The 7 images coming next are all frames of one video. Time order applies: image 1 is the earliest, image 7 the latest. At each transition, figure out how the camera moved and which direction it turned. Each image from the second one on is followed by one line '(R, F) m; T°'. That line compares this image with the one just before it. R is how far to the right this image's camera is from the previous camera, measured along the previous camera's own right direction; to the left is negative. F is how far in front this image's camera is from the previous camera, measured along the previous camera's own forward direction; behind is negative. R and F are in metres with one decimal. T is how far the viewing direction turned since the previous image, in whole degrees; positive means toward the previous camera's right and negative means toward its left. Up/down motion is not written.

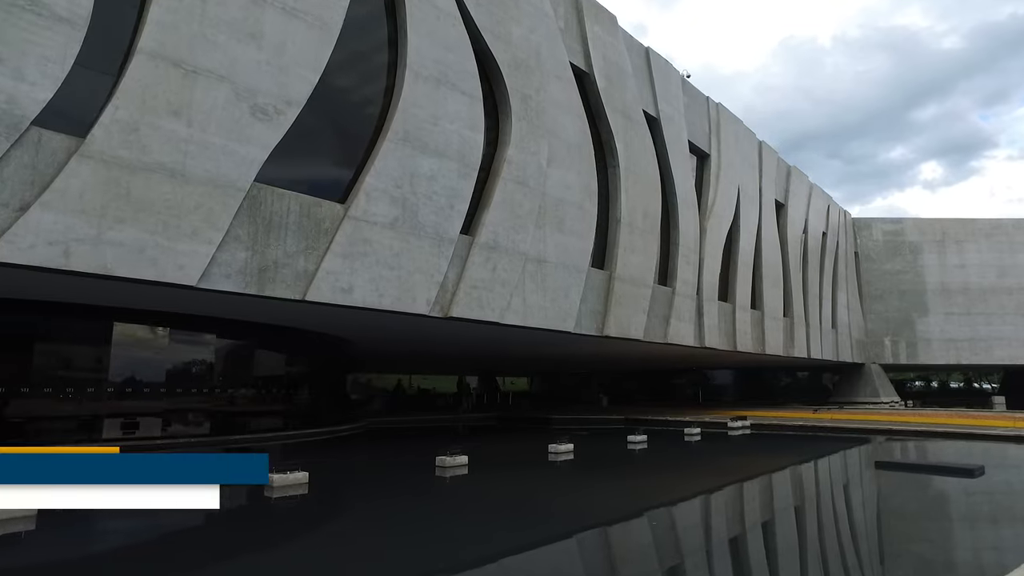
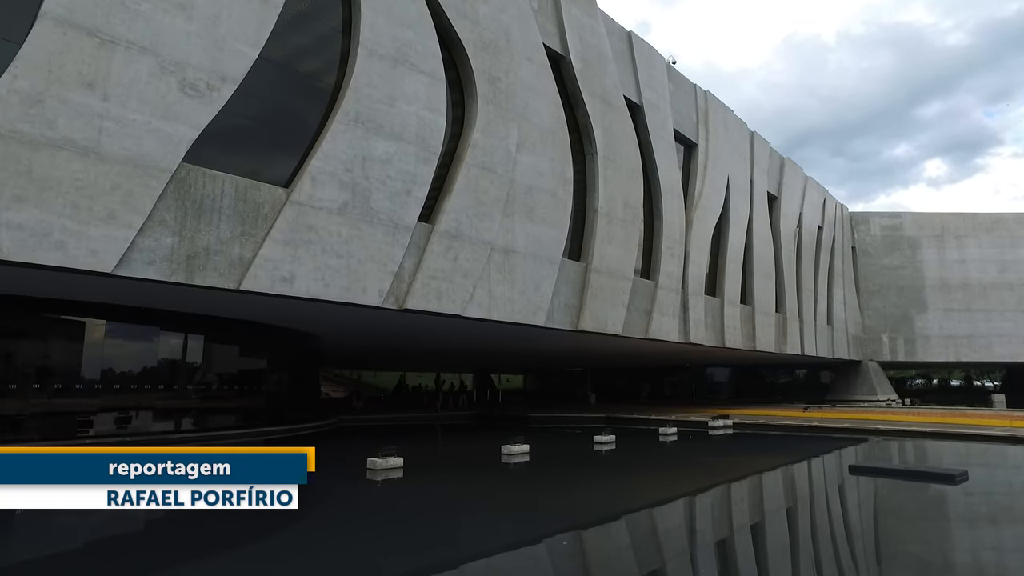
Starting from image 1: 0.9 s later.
(+0.7, +0.6) m; 0°
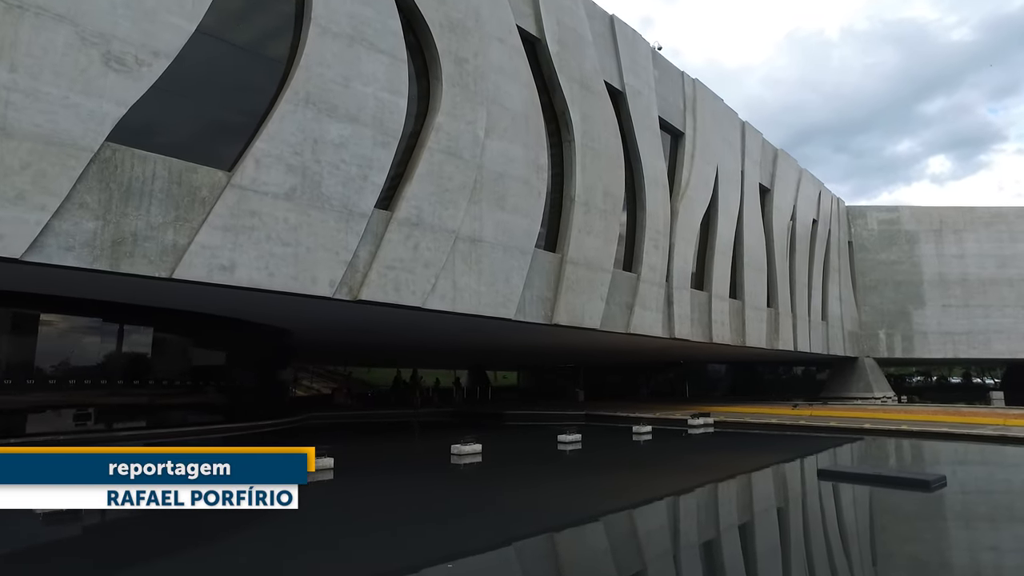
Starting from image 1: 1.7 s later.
(+0.6, +0.5) m; 0°
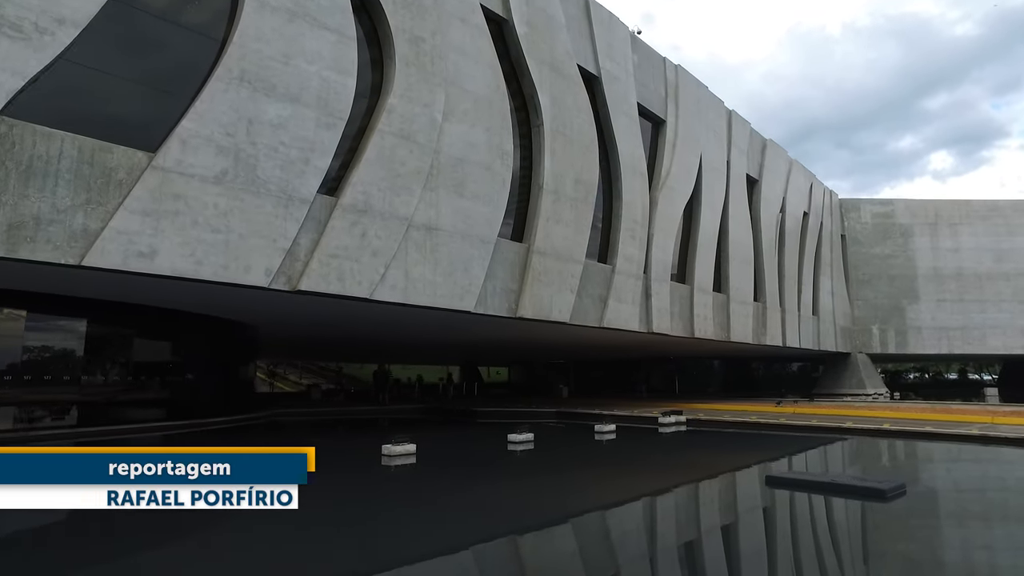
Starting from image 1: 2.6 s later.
(+0.7, +0.6) m; 0°
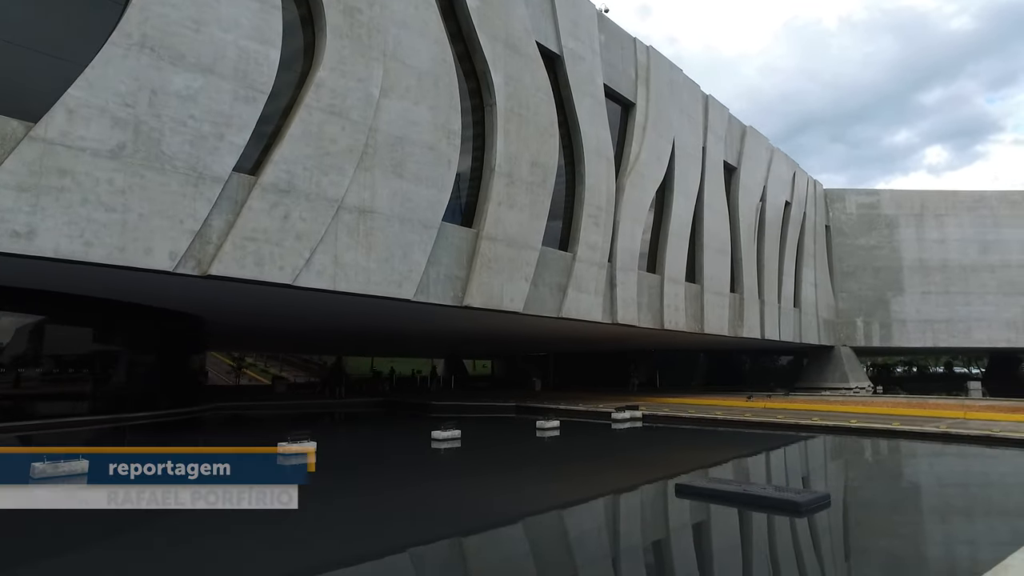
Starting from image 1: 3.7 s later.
(+0.9, +0.6) m; 0°
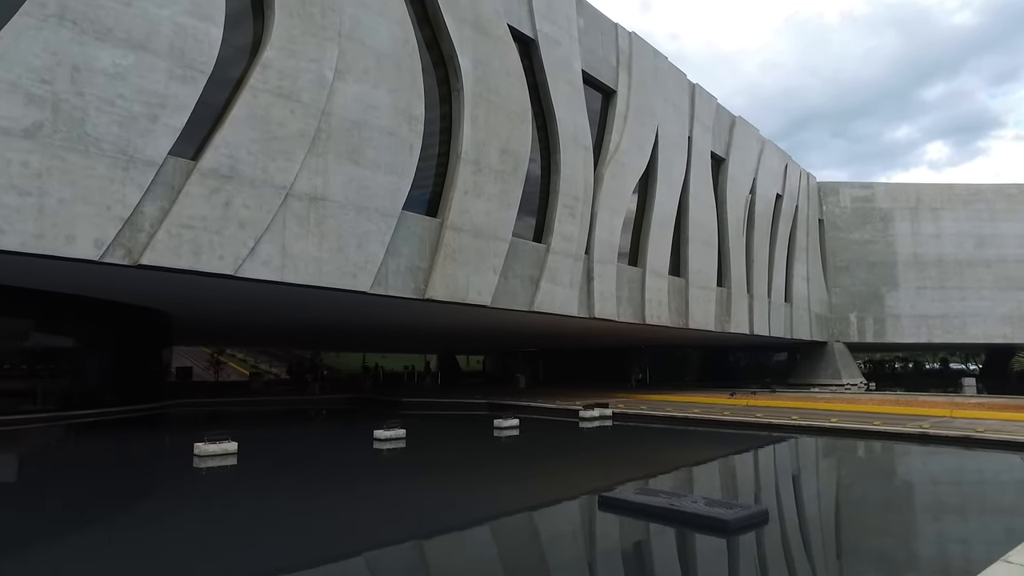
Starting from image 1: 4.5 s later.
(+0.6, +0.5) m; 0°
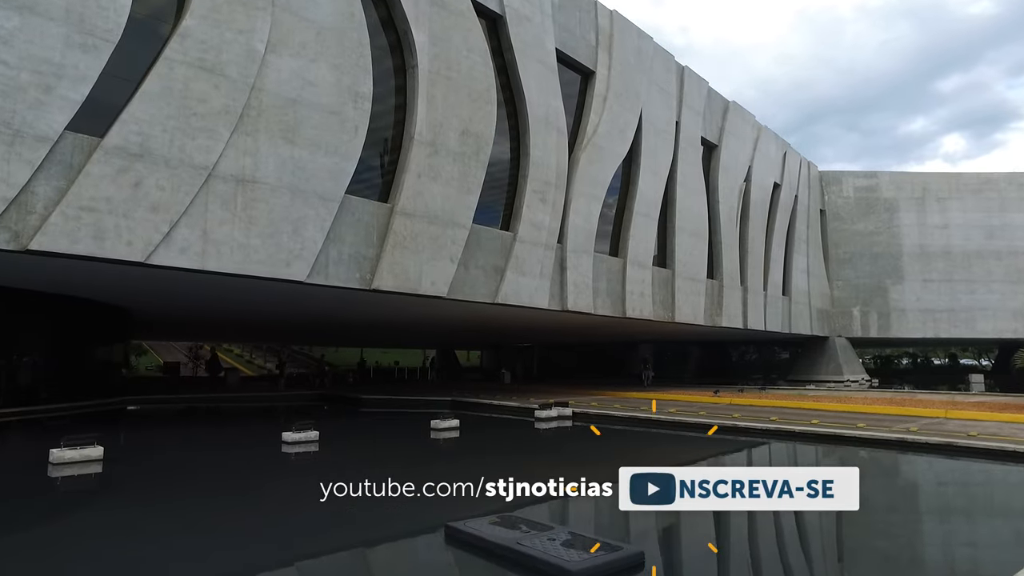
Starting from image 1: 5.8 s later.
(+0.9, +0.8) m; -1°
